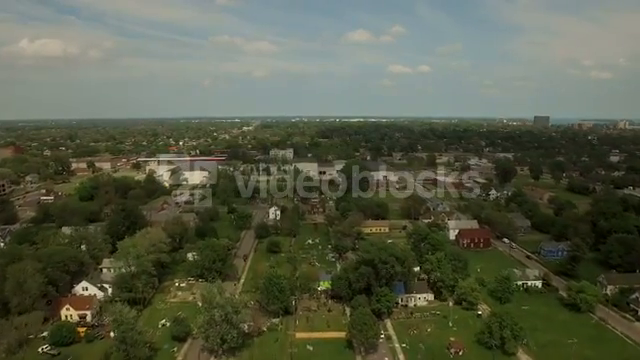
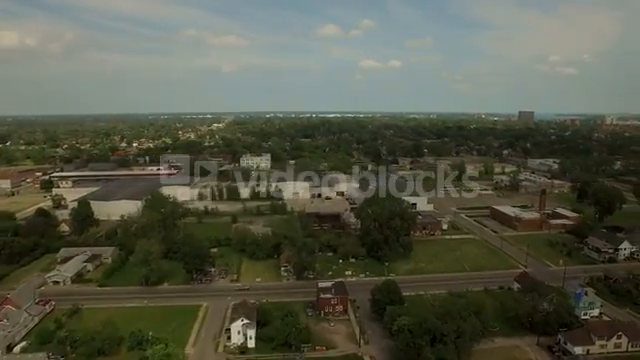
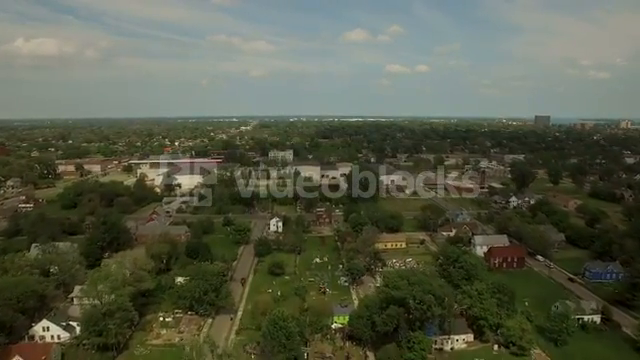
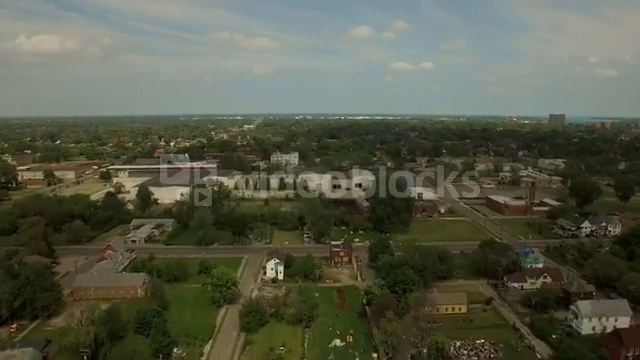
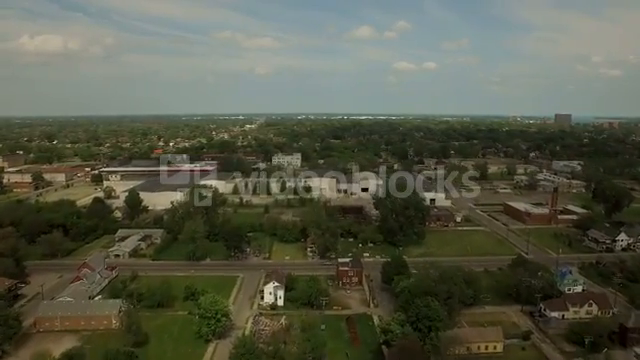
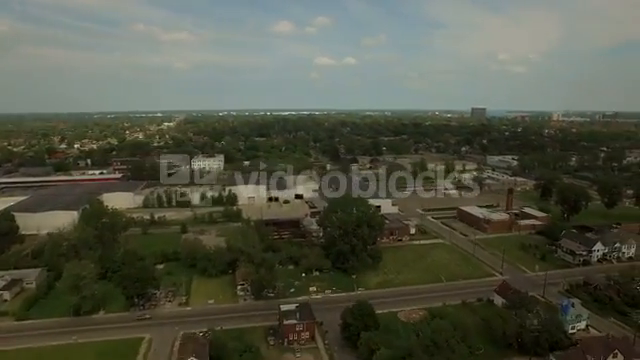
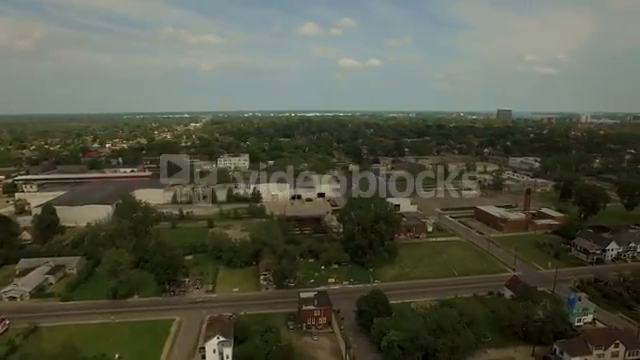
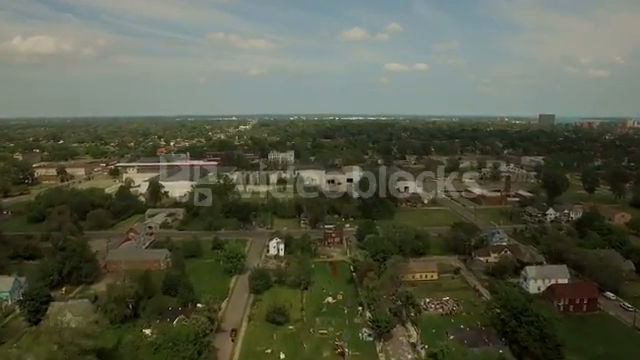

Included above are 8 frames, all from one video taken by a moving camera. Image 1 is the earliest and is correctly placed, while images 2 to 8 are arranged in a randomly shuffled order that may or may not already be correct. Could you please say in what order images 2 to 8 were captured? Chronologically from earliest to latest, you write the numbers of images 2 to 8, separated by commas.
3, 8, 4, 5, 2, 7, 6
